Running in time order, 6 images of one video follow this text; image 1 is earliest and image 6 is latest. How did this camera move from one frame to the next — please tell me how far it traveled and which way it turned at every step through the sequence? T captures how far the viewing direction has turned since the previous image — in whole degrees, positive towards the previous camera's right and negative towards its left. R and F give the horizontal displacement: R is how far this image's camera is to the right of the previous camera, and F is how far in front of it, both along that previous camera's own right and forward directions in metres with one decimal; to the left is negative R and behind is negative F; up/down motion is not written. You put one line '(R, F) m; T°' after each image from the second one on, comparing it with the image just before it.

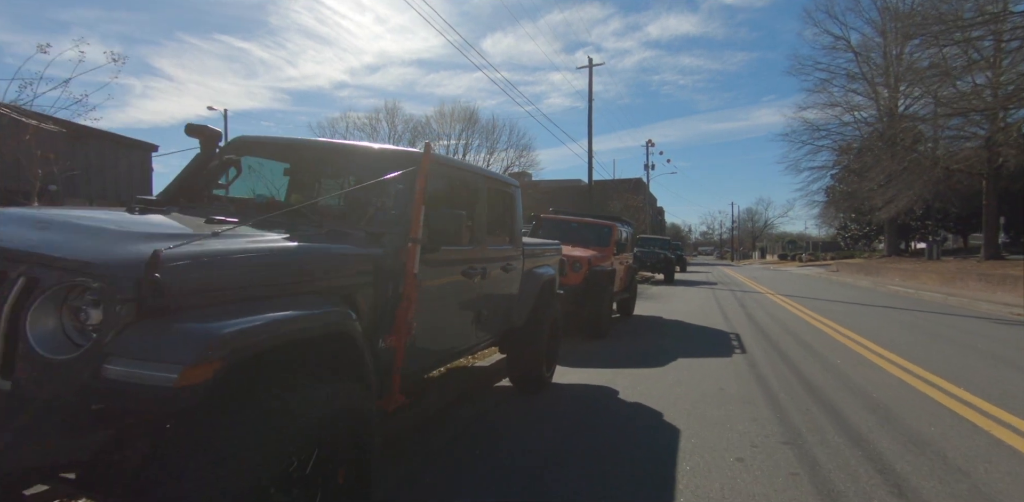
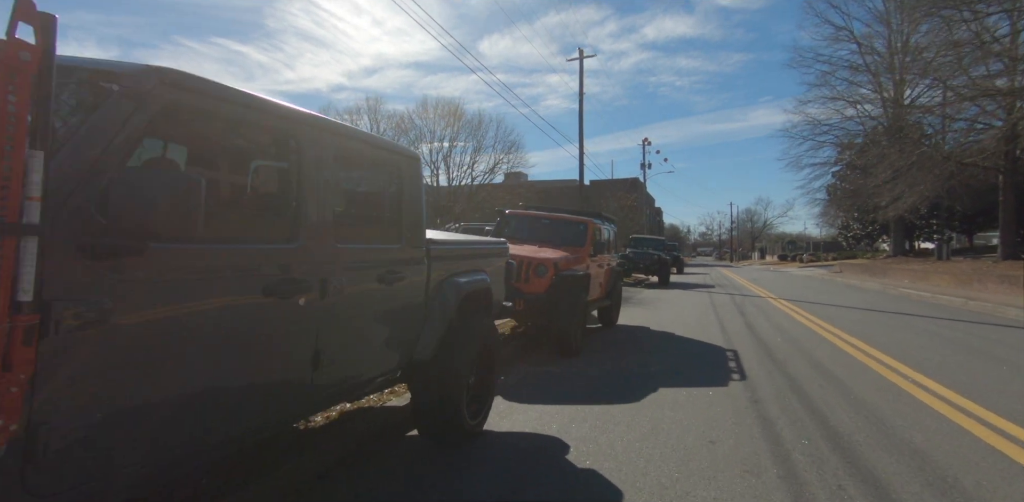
(+0.8, +1.7) m; 0°
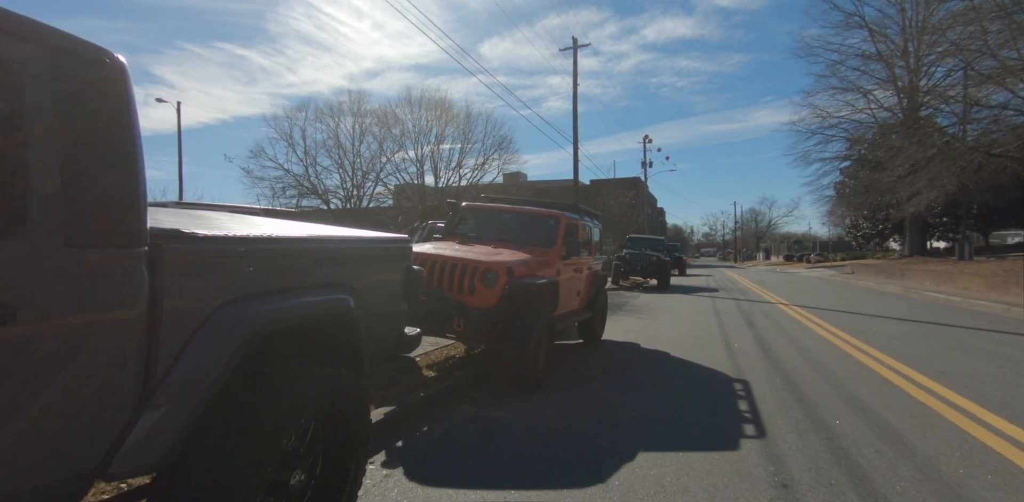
(+0.8, +2.0) m; 0°
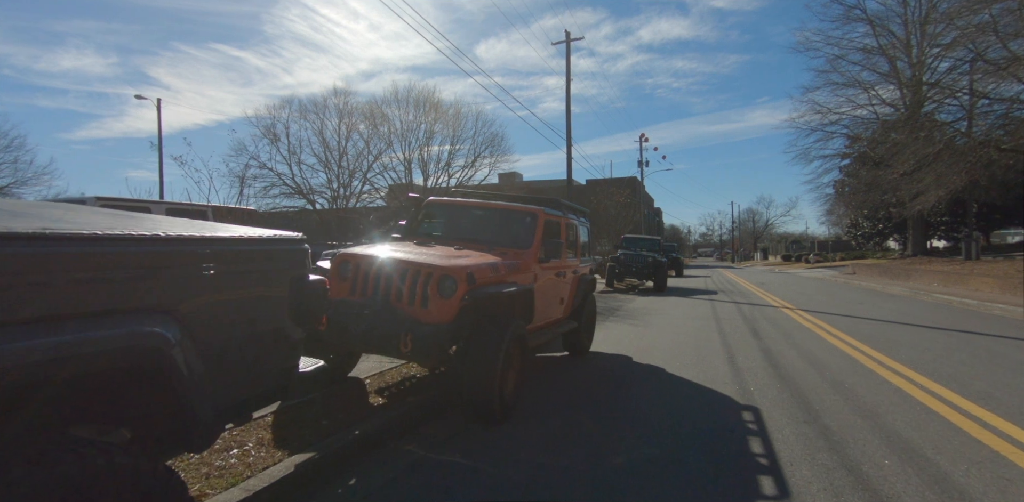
(+0.4, +1.1) m; 0°
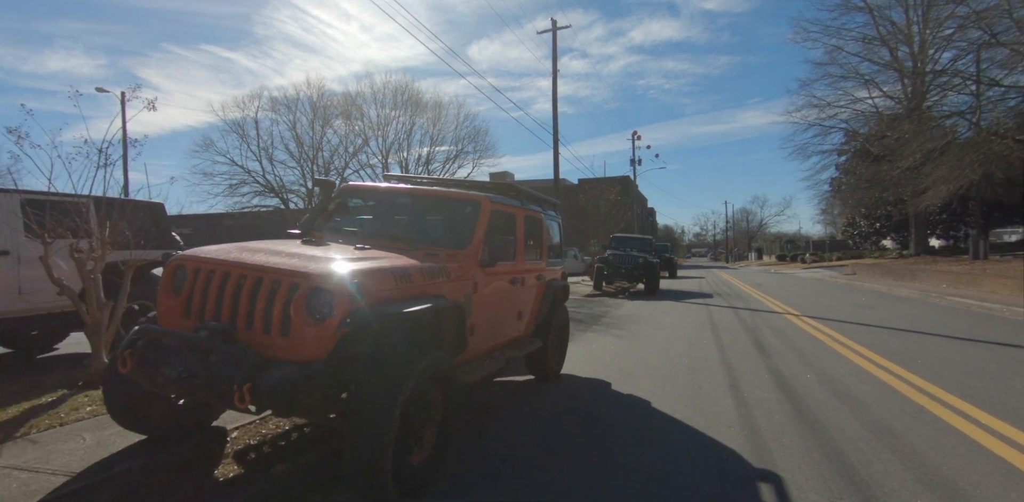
(+0.6, +1.7) m; +1°
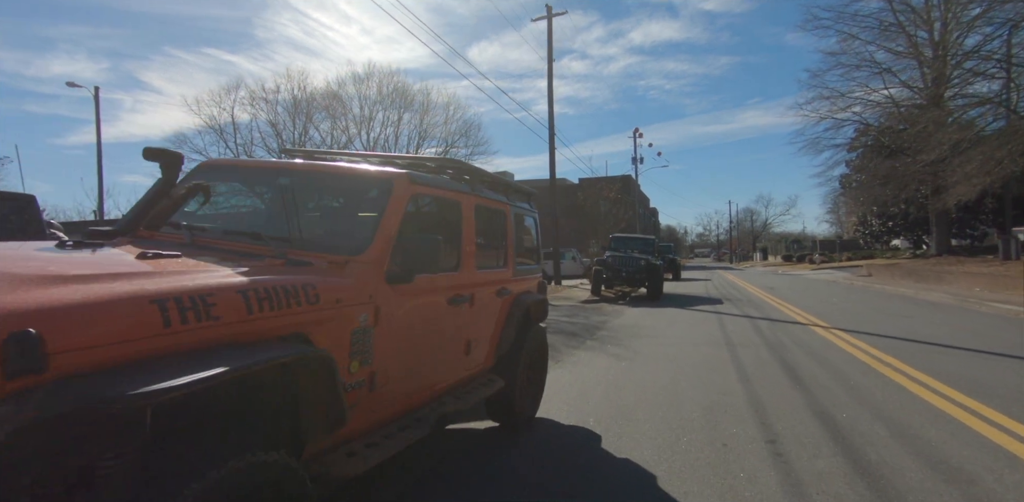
(+0.5, +1.9) m; 0°
